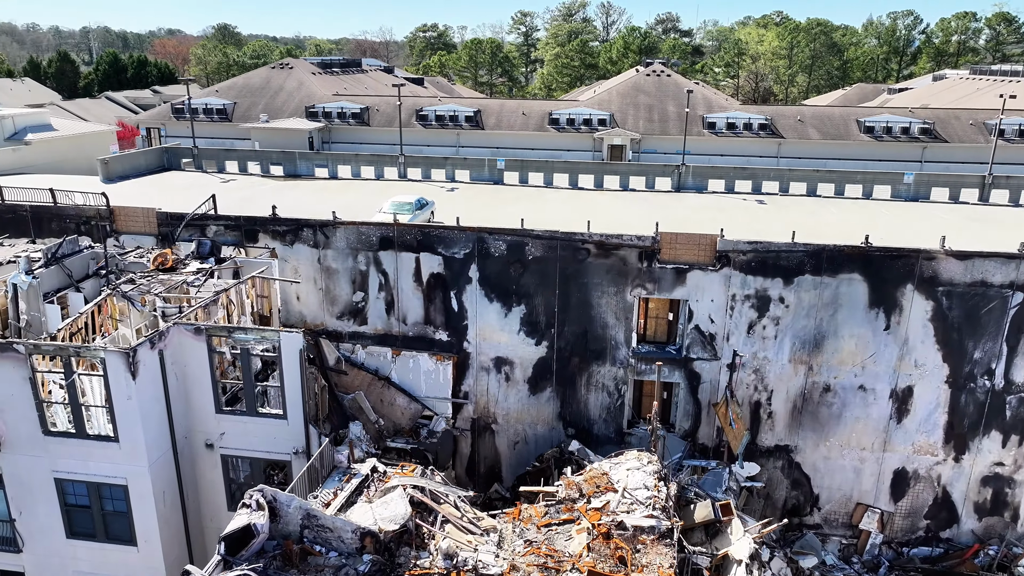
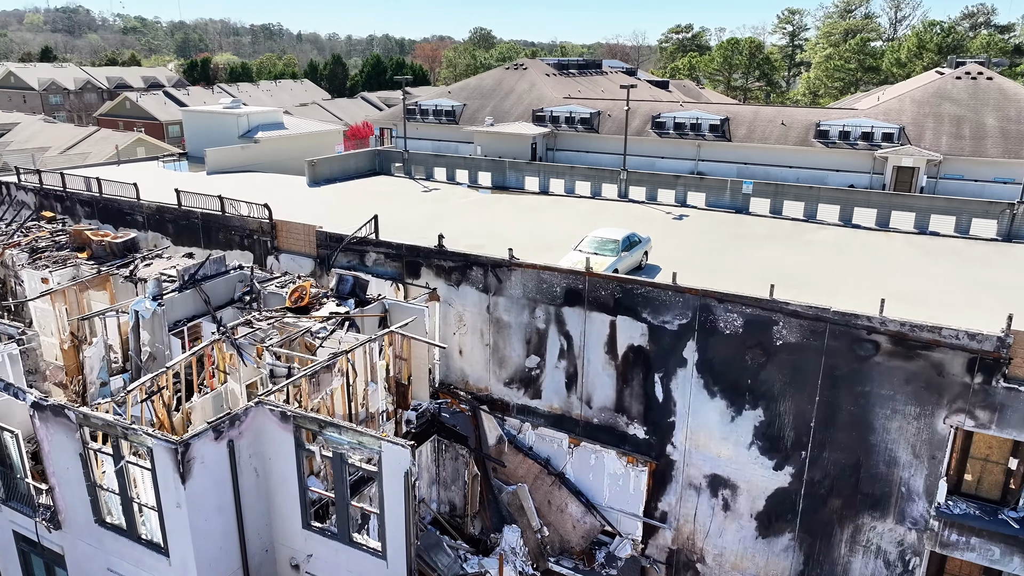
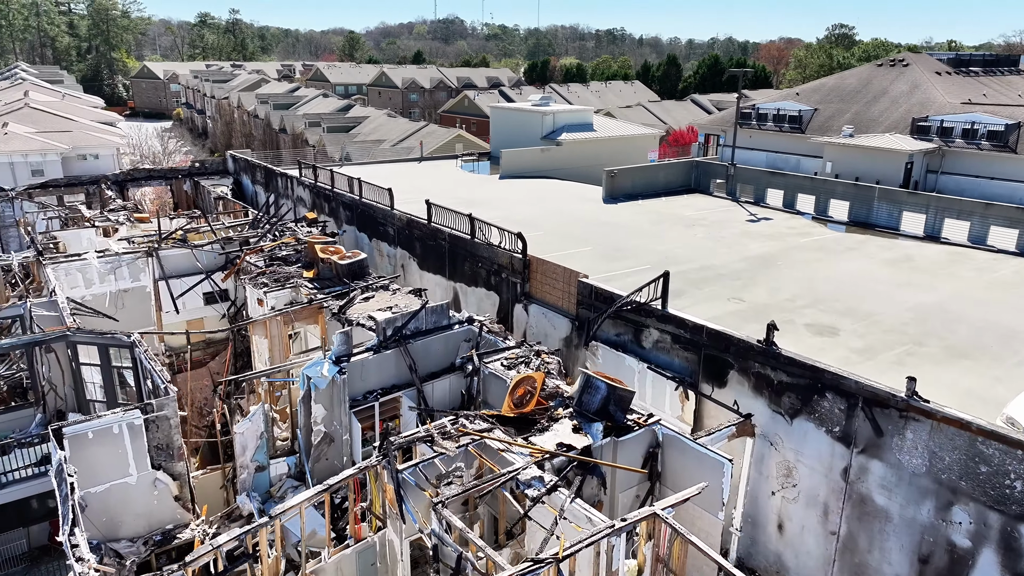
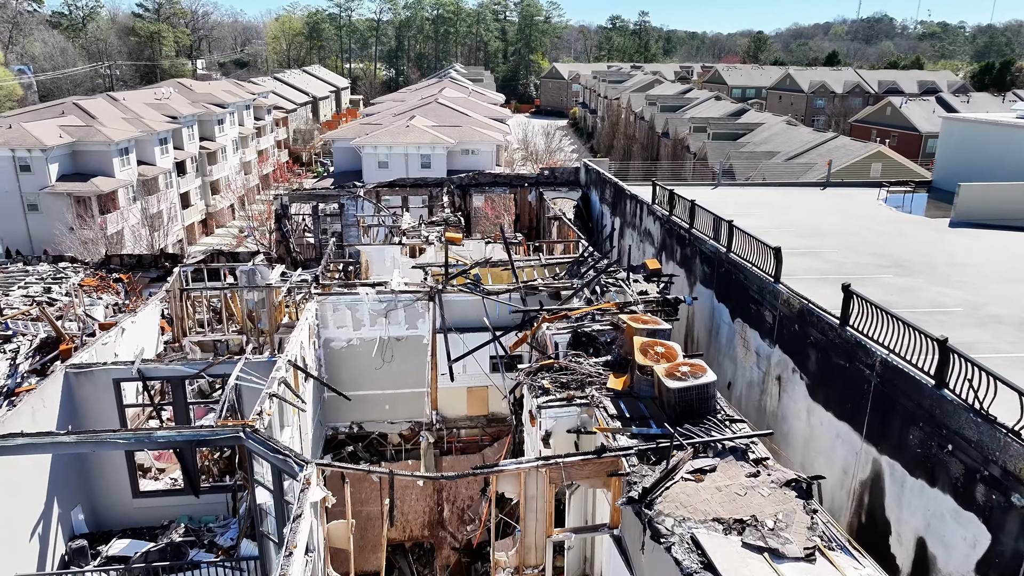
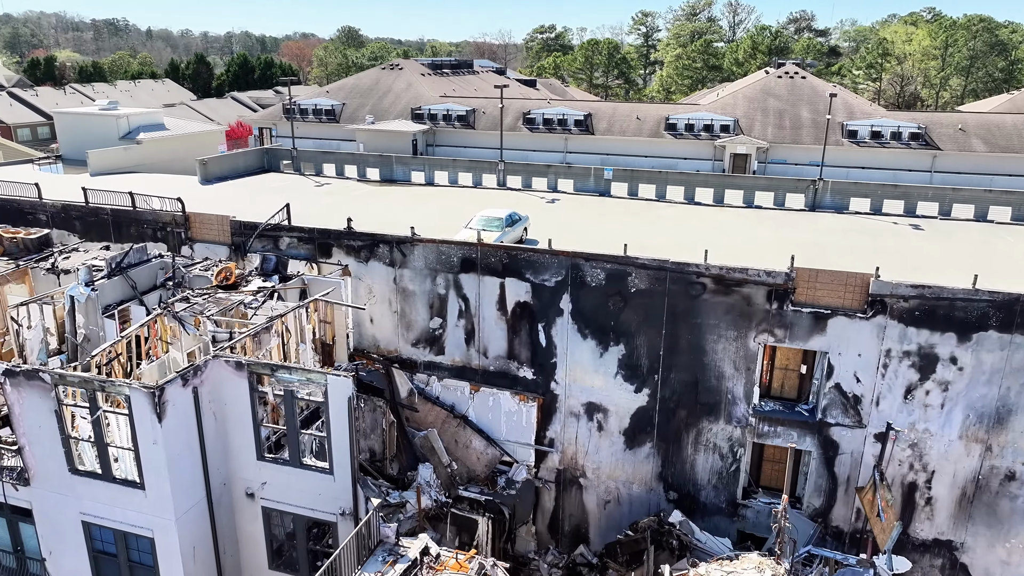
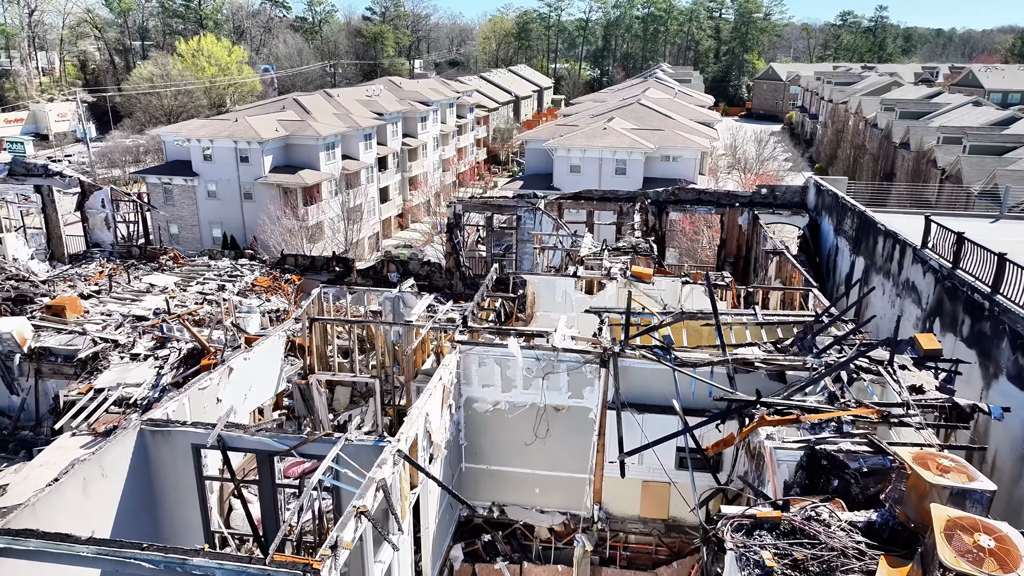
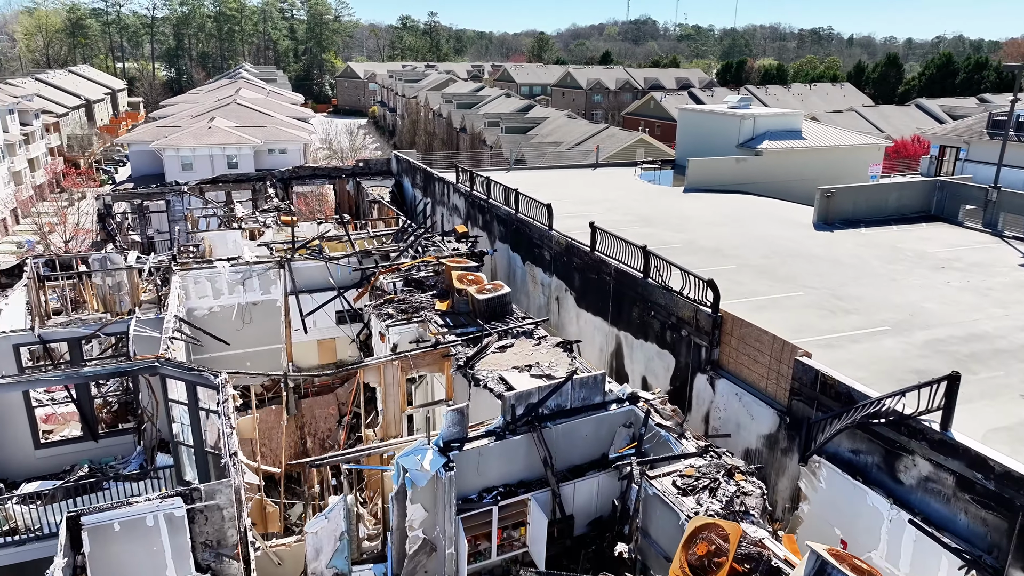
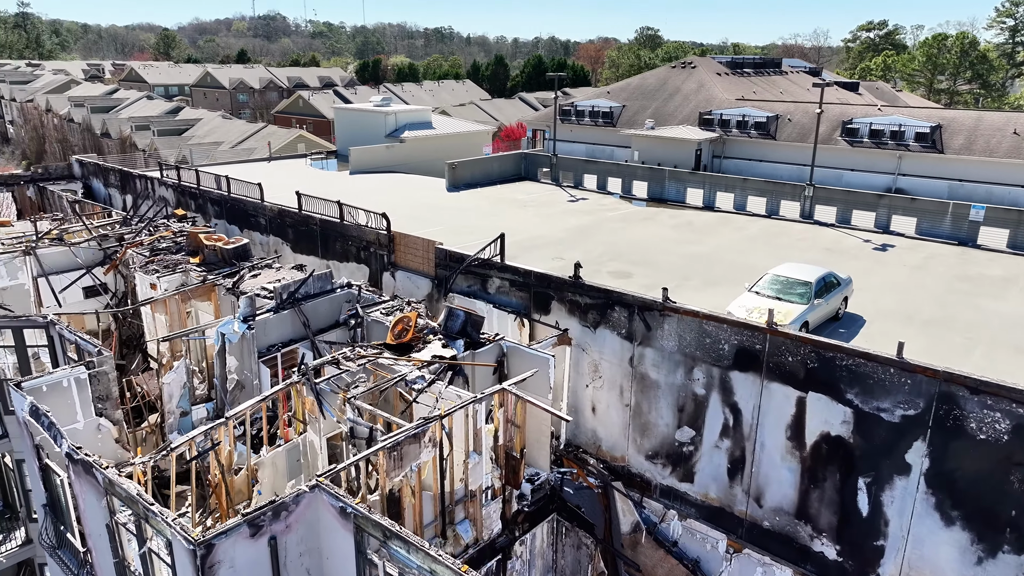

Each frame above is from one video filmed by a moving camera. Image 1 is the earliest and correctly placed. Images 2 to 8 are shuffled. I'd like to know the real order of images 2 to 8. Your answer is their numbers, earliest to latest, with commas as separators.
5, 2, 8, 3, 7, 4, 6
